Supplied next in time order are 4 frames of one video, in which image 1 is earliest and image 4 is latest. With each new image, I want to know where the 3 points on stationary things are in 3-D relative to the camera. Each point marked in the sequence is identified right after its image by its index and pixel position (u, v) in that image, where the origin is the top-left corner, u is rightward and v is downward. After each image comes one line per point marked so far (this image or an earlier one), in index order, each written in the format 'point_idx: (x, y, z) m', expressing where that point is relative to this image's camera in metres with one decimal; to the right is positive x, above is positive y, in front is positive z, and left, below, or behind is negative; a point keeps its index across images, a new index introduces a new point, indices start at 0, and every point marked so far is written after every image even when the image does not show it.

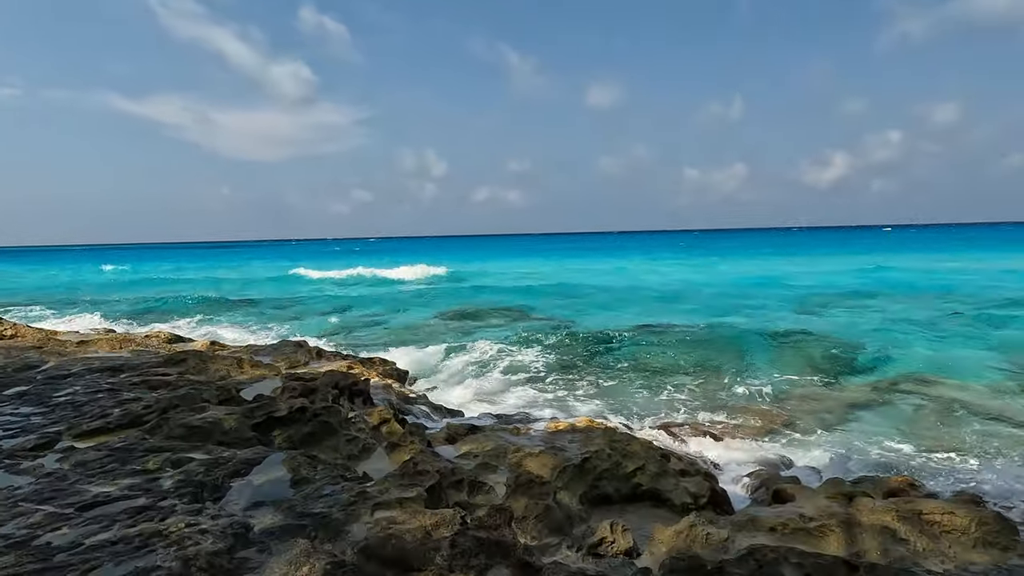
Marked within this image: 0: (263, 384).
0: (-3.3, -1.3, +9.1) m
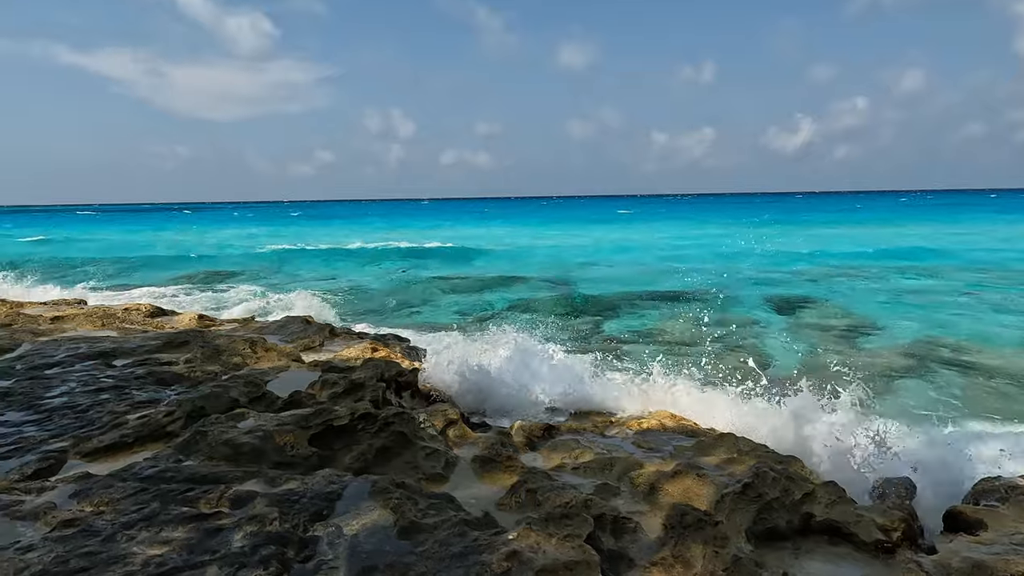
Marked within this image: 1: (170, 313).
0: (-2.5, -1.0, +7.8) m
1: (-8.4, -0.6, +16.5) m
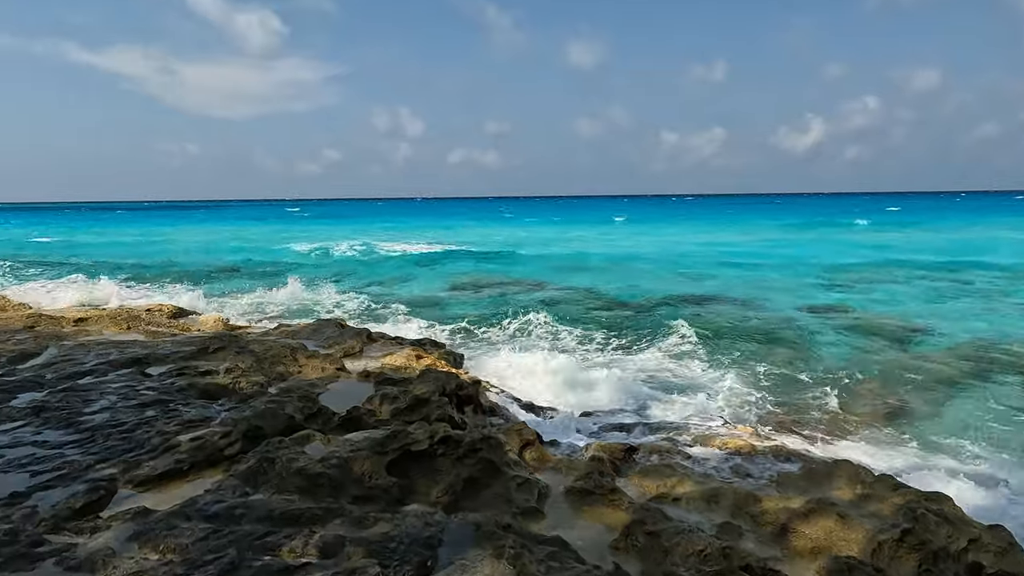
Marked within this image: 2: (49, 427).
0: (-1.8, -1.1, +7.2) m
1: (-7.6, -0.6, +15.9) m
2: (-3.7, -1.1, +5.5) m
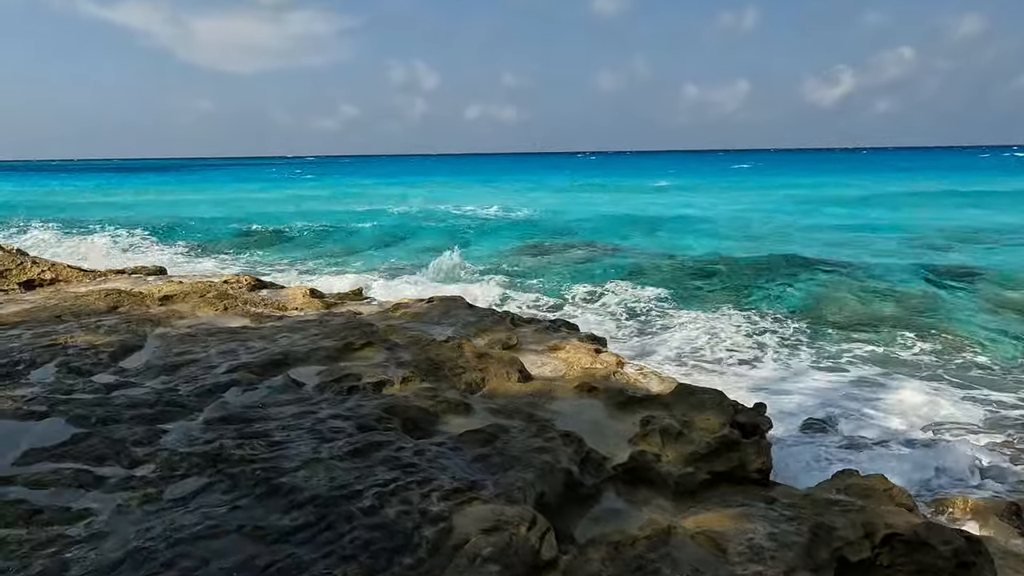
0: (+0.6, -1.0, +5.4) m
1: (-5.0, 0.0, +14.2) m
2: (-1.5, -1.1, +3.7) m
